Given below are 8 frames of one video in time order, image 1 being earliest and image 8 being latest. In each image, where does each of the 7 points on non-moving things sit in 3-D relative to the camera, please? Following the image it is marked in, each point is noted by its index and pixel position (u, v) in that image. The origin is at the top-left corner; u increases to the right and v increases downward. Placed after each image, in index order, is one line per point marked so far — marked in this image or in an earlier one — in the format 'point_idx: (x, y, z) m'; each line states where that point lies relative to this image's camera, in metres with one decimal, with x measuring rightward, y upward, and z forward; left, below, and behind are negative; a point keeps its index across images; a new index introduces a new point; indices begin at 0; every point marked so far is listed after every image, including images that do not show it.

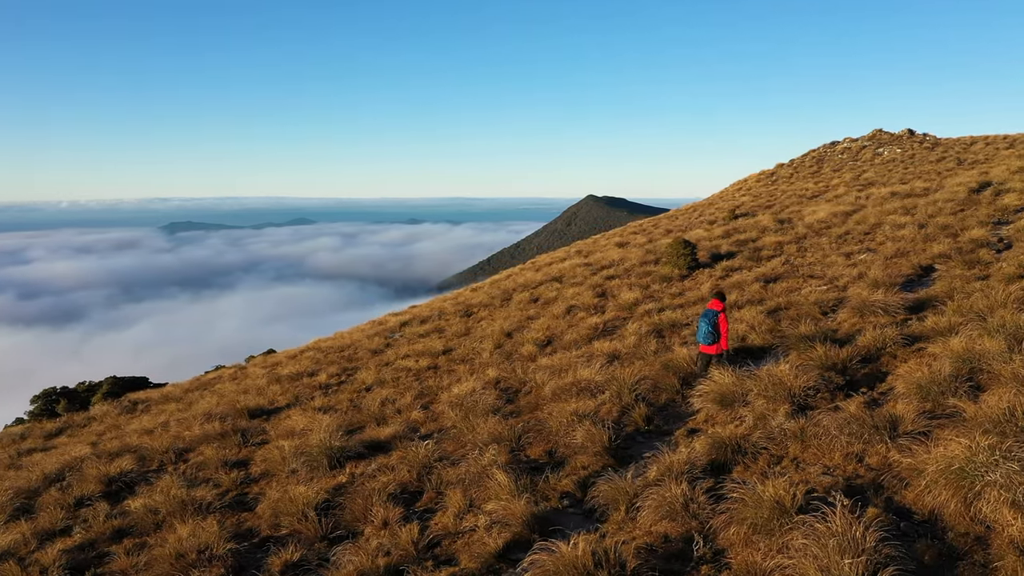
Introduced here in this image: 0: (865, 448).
0: (+2.4, -1.1, +5.6) m
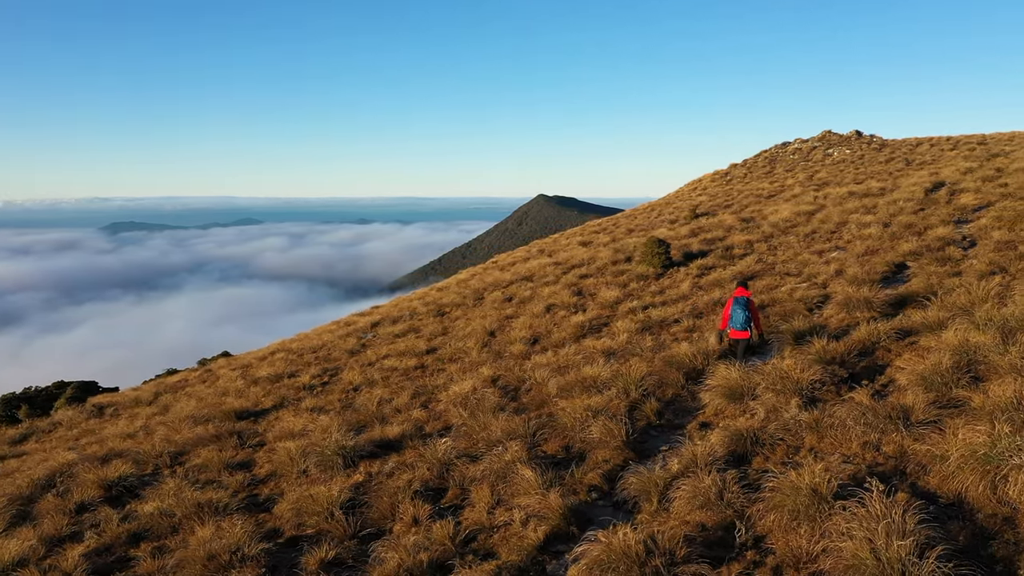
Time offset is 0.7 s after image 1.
0: (+2.6, -1.0, +5.9) m
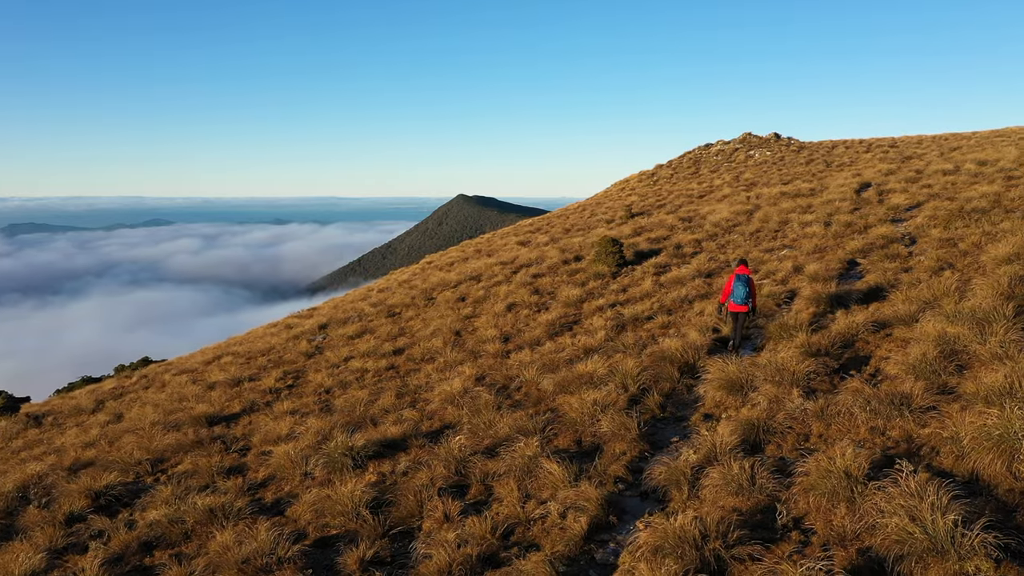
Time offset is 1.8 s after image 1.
0: (+2.8, -1.0, +6.3) m
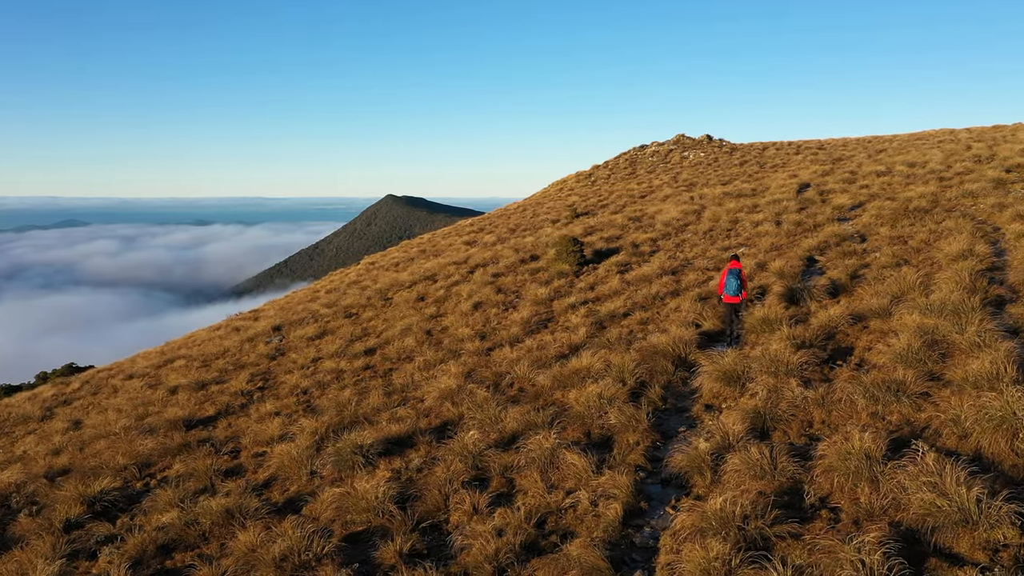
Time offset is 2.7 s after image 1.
0: (+3.0, -1.0, +6.7) m
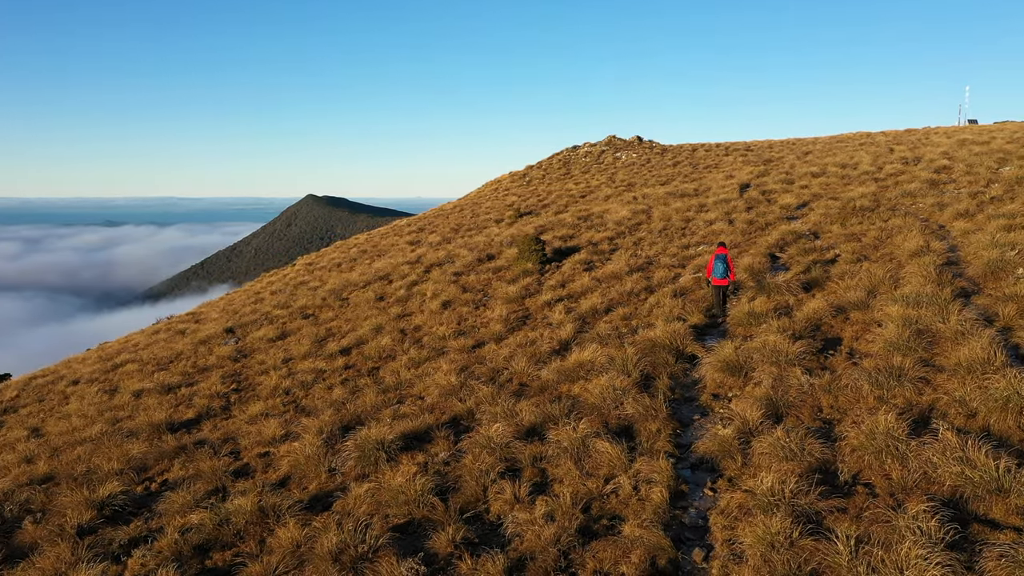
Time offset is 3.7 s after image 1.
0: (+3.3, -0.9, +7.3) m
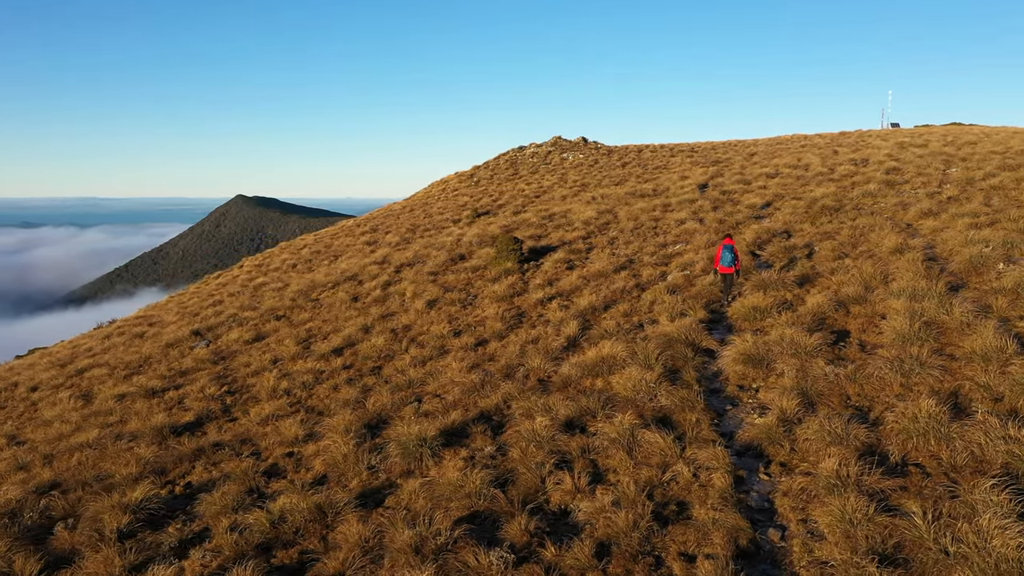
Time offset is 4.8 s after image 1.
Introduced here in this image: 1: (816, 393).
0: (+3.7, -0.8, +7.7) m
1: (+2.9, -1.0, +7.9) m
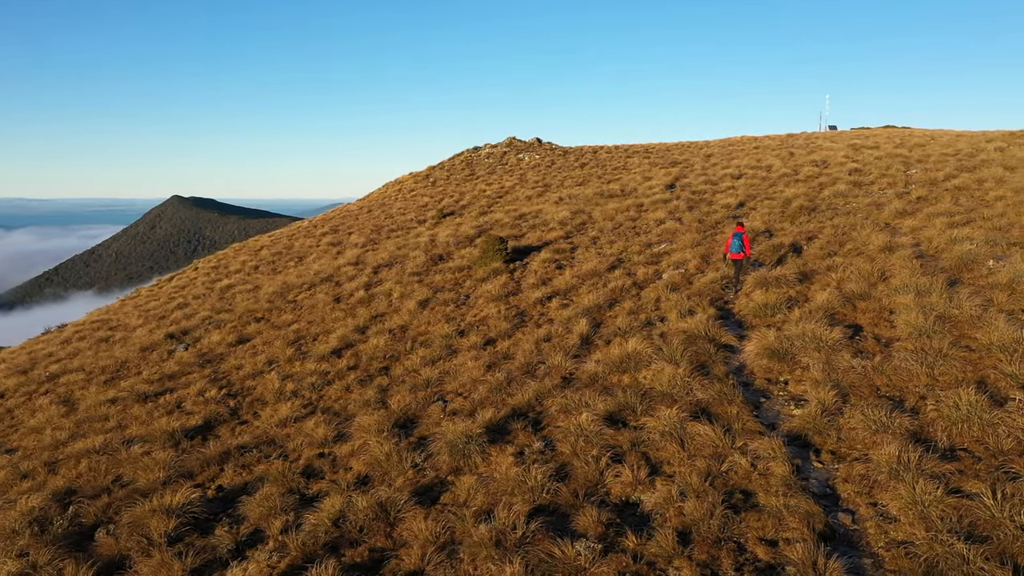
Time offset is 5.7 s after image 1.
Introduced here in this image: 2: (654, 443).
0: (+4.1, -0.8, +8.1) m
1: (+3.3, -1.0, +8.2) m
2: (+1.3, -1.4, +7.6) m
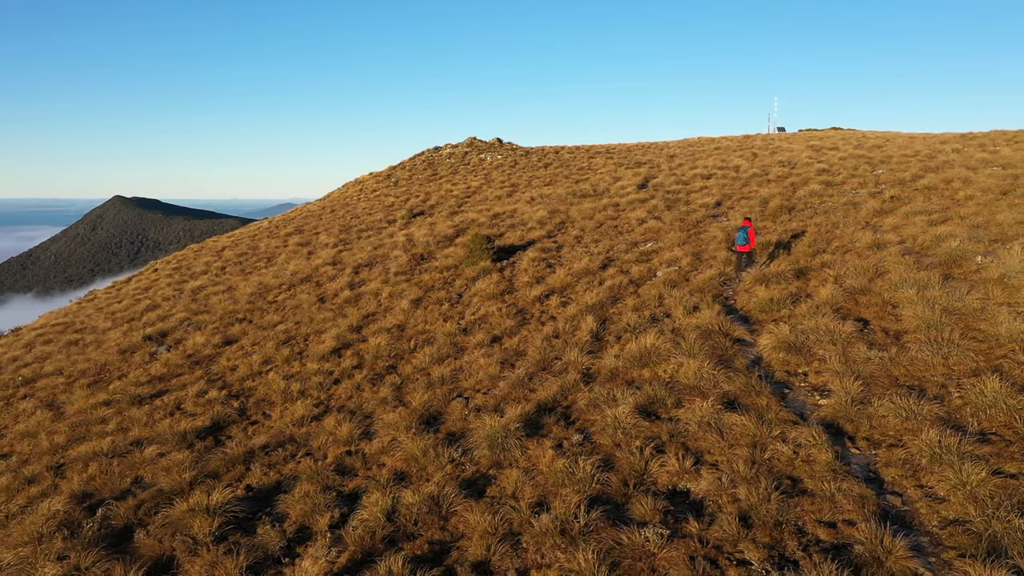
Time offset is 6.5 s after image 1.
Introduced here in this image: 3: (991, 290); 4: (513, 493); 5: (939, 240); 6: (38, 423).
0: (+4.5, -0.7, +8.5) m
1: (+3.6, -0.9, +8.6) m
2: (+1.7, -1.4, +7.8) m
3: (+6.0, 0.0, +10.5) m
4: (0.0, -1.8, +7.3) m
5: (+6.9, +0.8, +13.7) m
6: (-8.1, -2.3, +14.1) m
